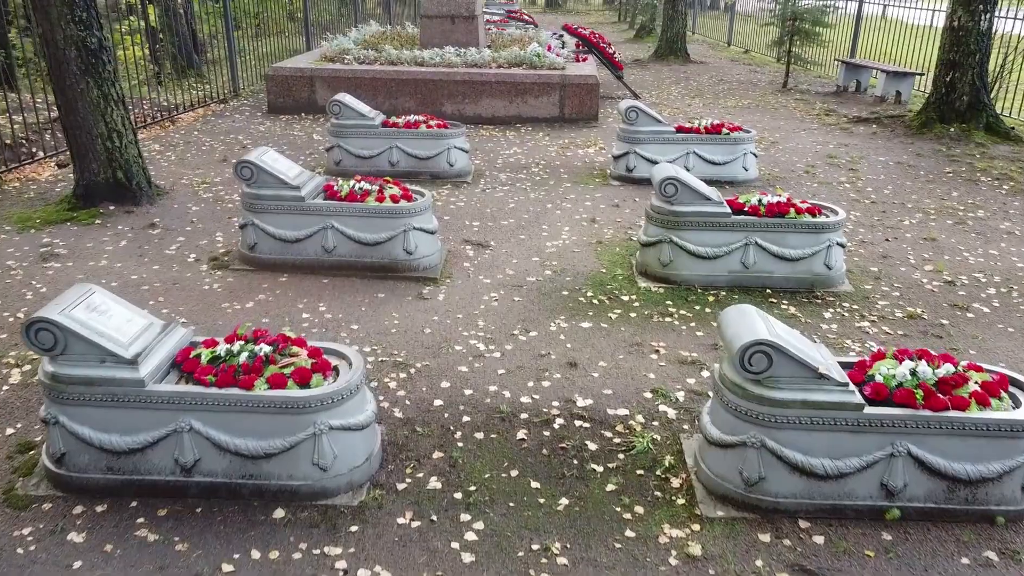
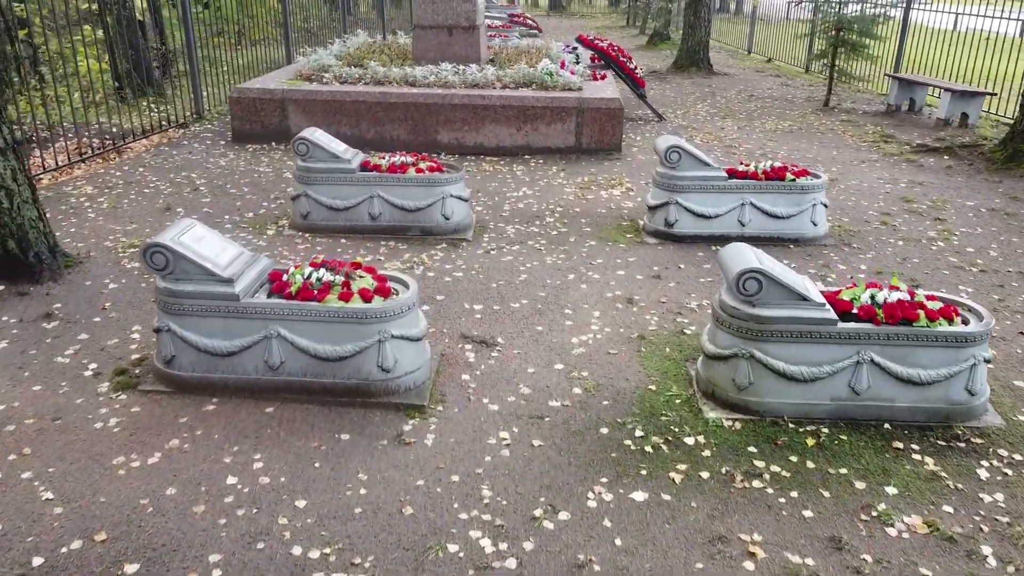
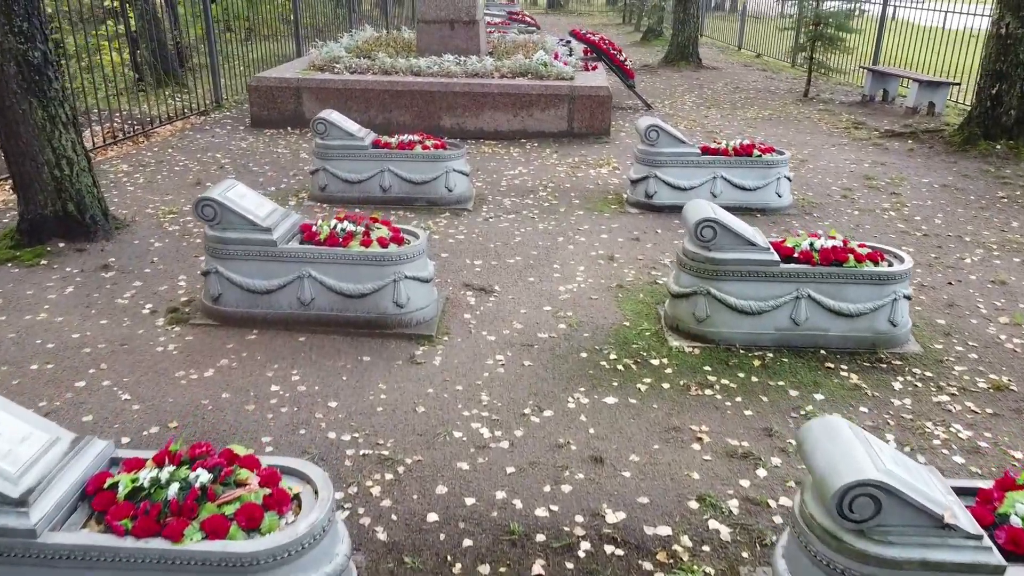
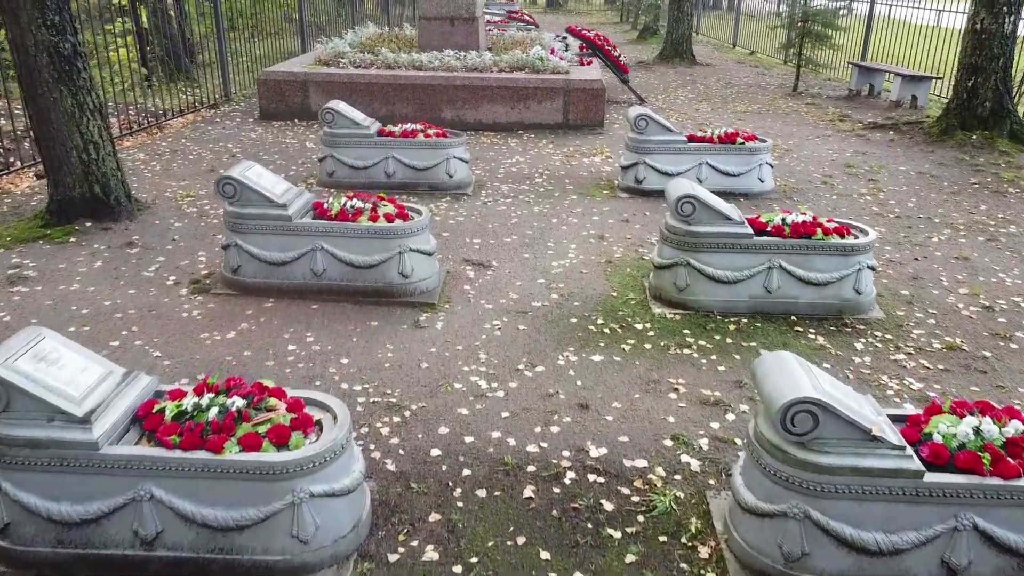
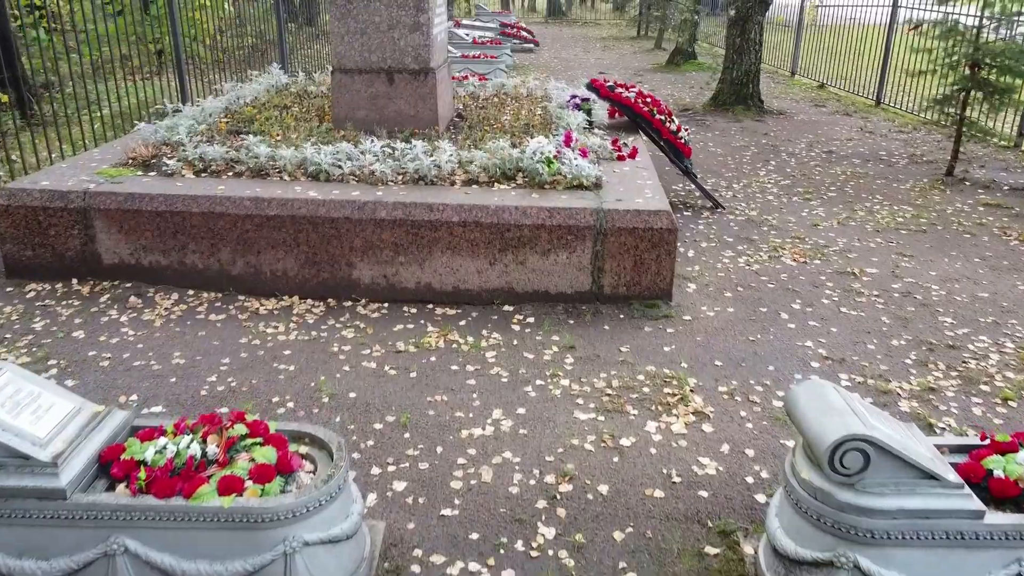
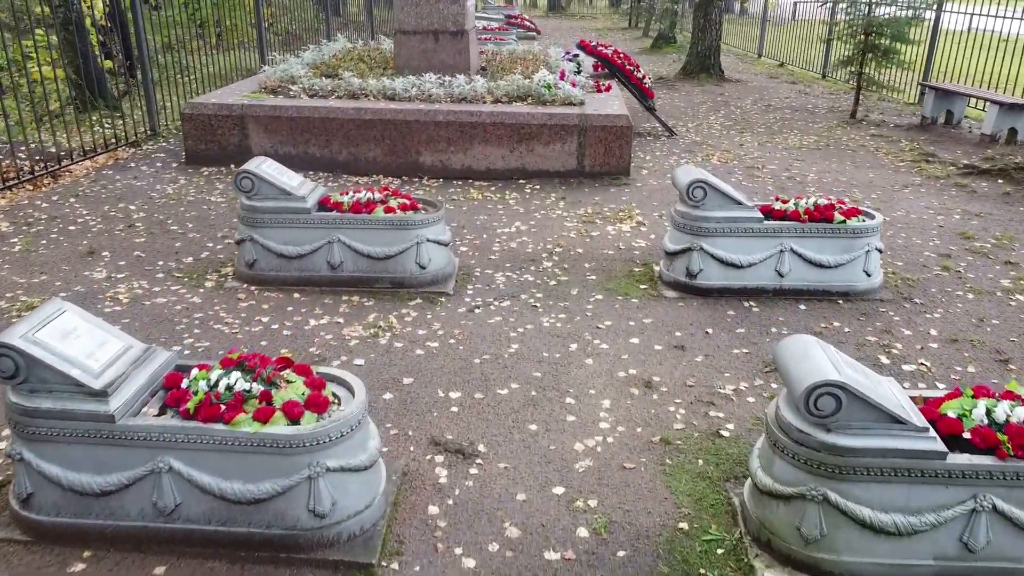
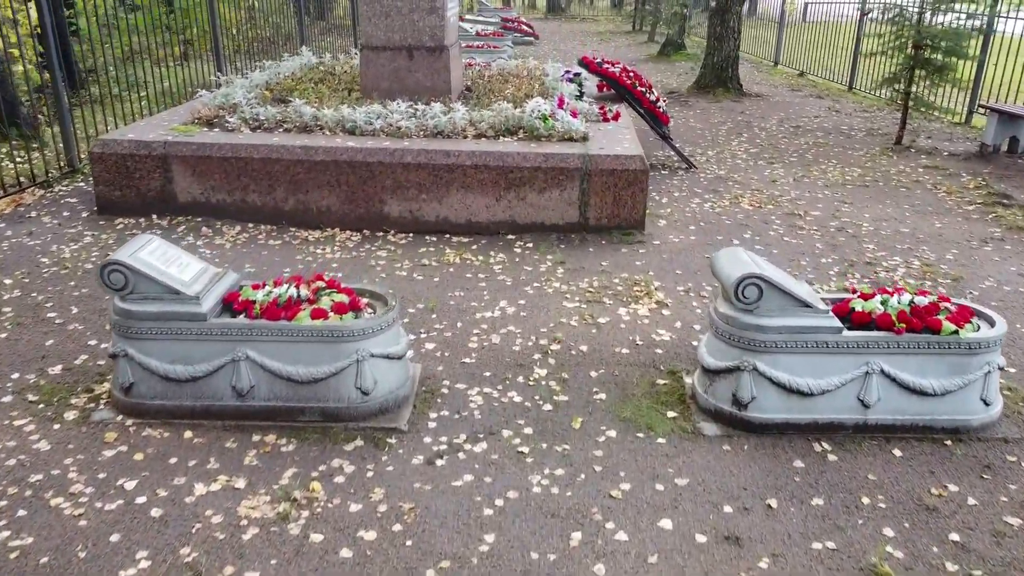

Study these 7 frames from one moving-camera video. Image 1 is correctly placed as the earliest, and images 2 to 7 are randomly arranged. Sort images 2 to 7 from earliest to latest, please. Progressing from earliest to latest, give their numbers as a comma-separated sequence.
4, 3, 2, 6, 7, 5
